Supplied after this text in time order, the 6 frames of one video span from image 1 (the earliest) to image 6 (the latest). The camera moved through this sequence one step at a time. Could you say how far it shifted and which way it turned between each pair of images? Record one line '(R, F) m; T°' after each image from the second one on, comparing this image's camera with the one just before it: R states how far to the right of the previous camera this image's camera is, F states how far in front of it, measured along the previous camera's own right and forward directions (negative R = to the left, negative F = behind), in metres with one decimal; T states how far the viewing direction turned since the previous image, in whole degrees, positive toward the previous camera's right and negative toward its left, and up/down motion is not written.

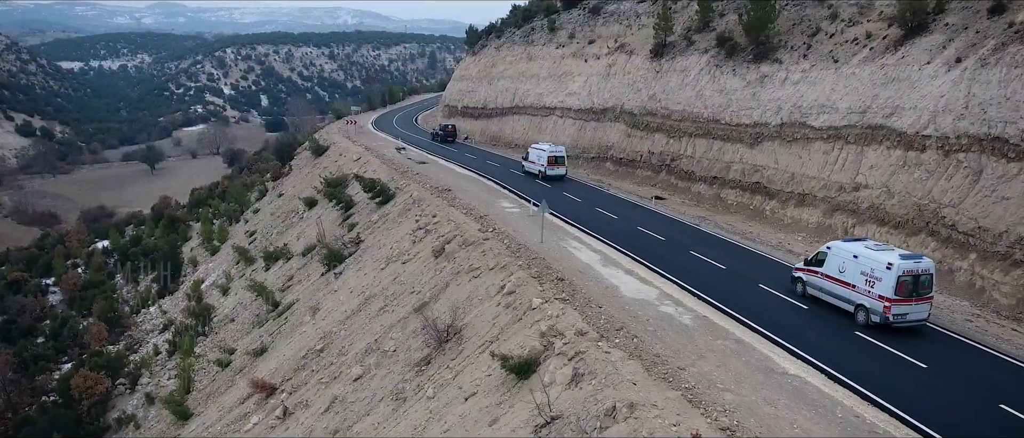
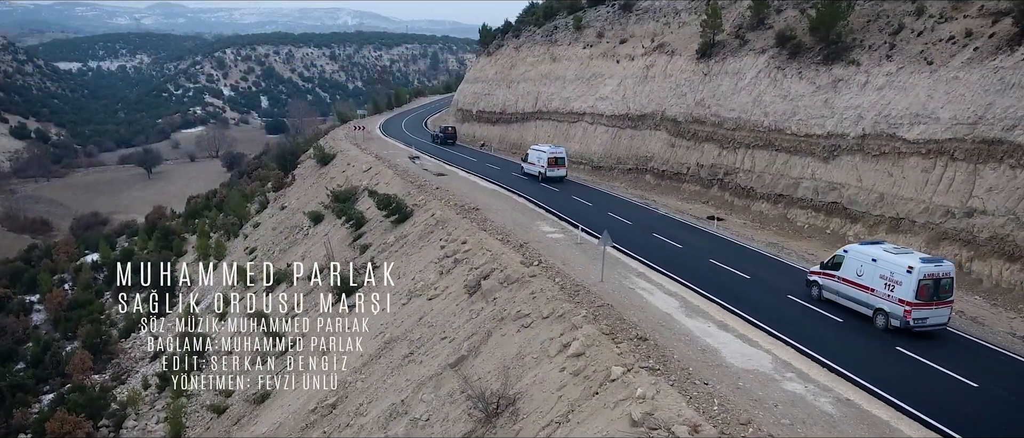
(-1.1, +3.3) m; 0°
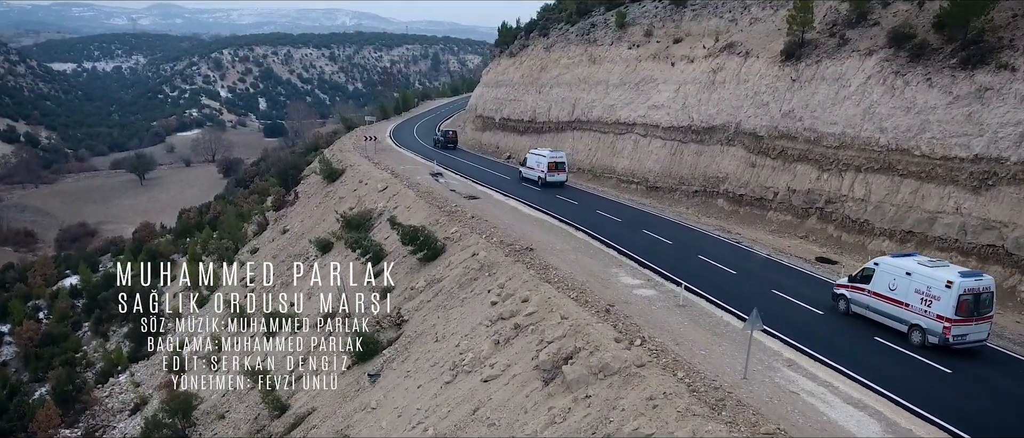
(-1.6, +4.6) m; 0°
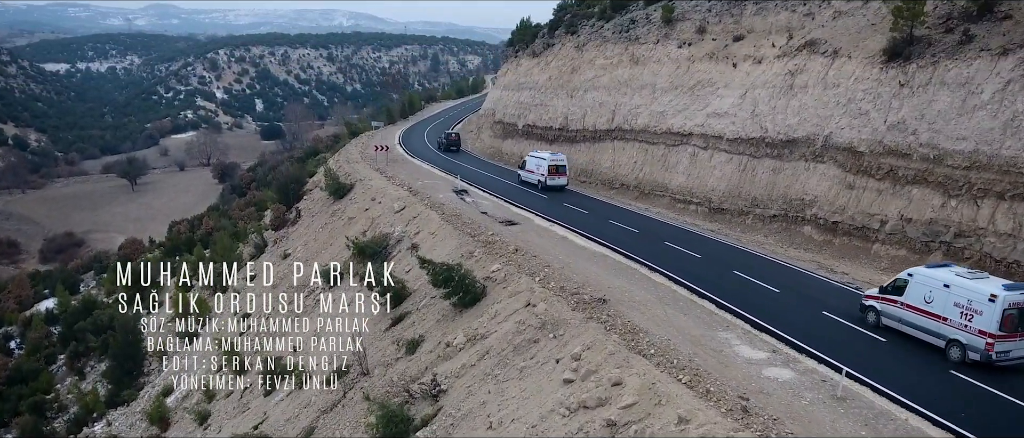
(-1.3, +4.0) m; 0°
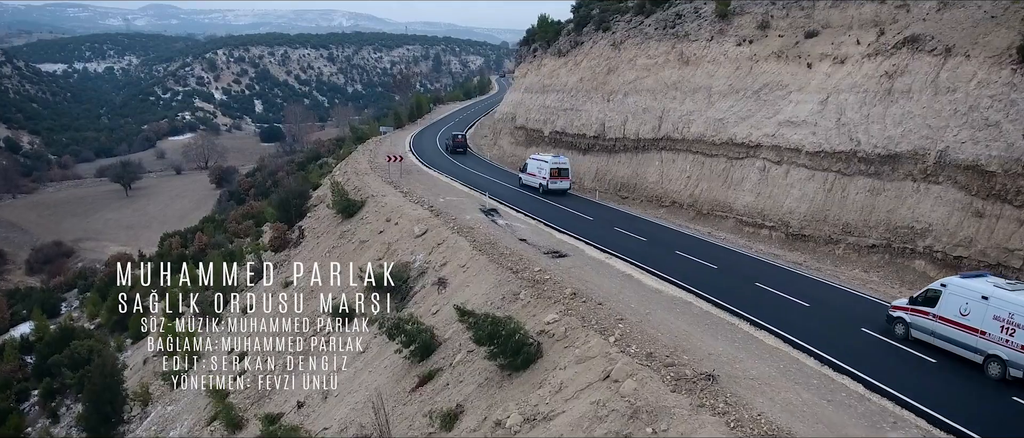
(-1.1, +3.6) m; 0°
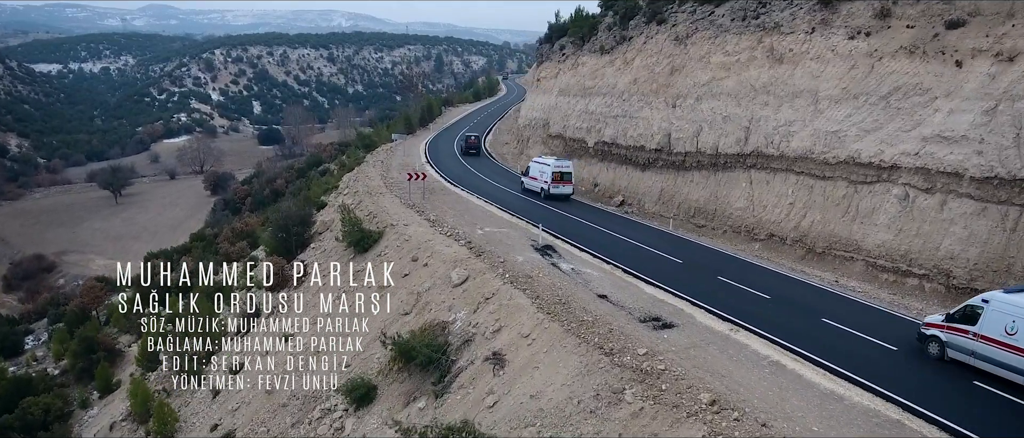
(-1.4, +4.9) m; 0°
